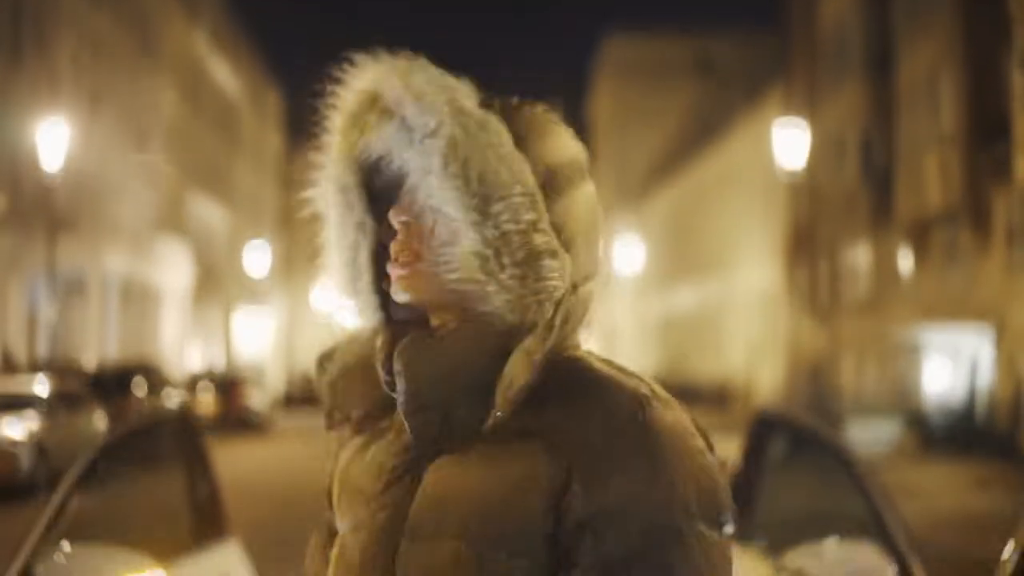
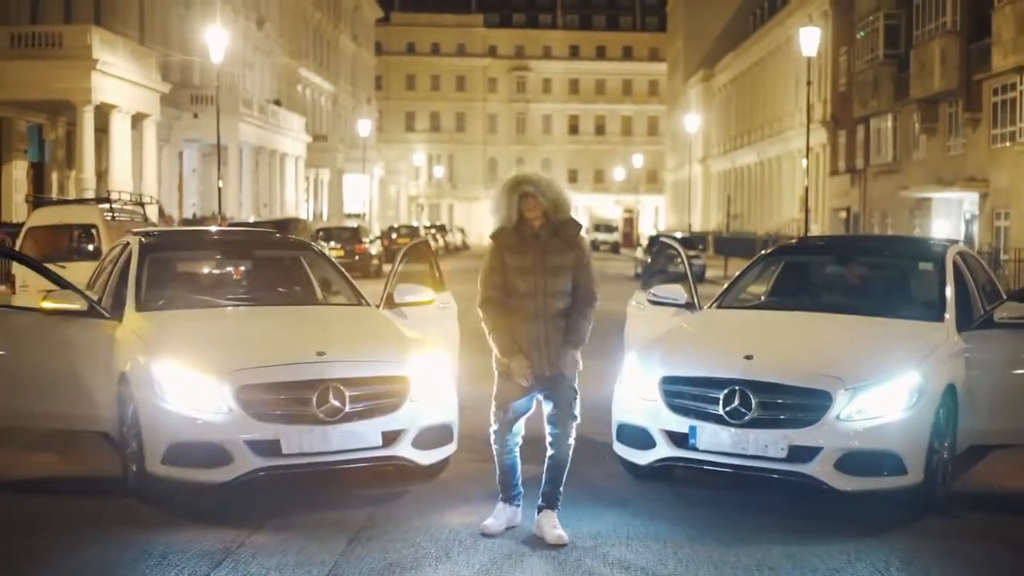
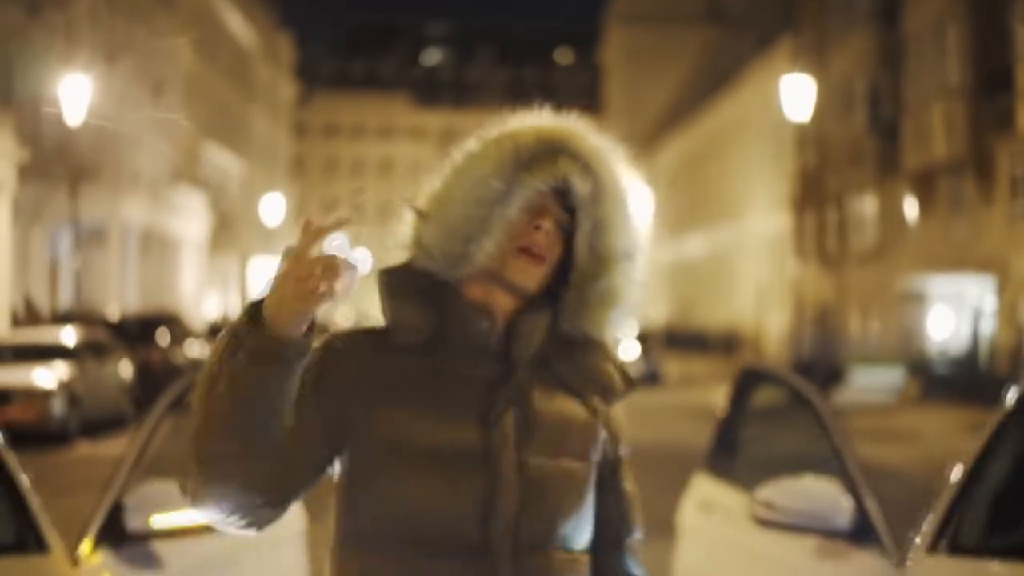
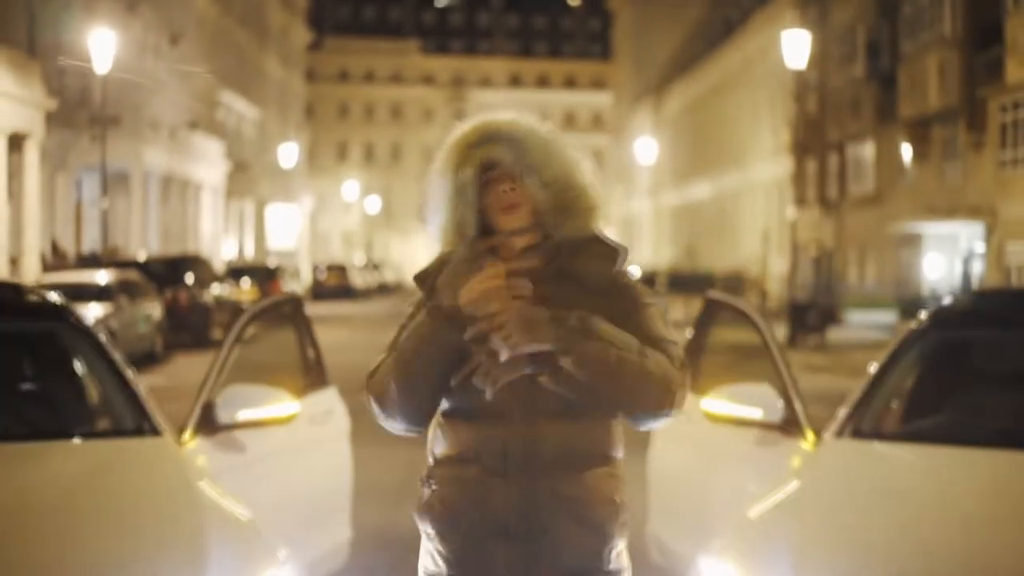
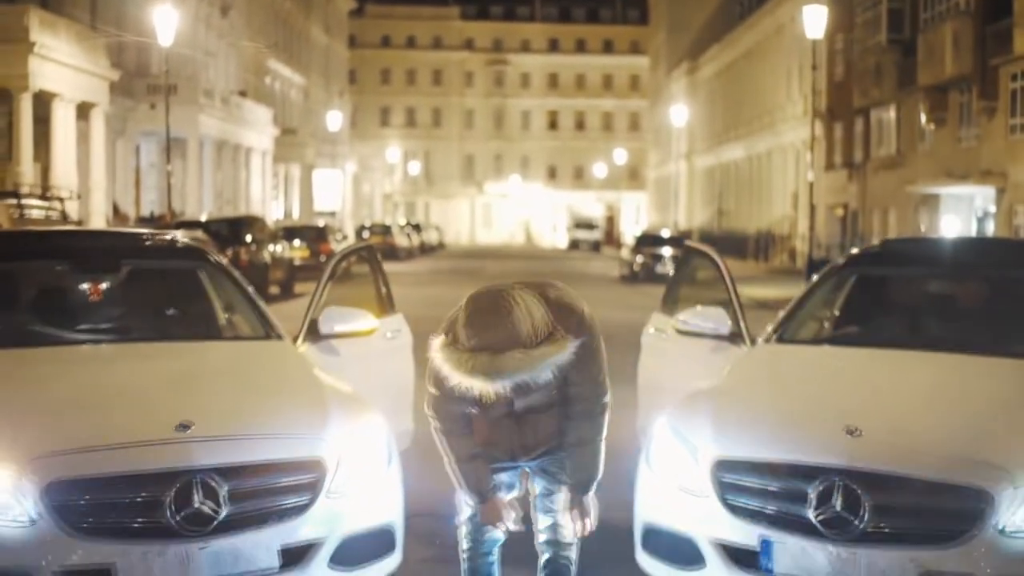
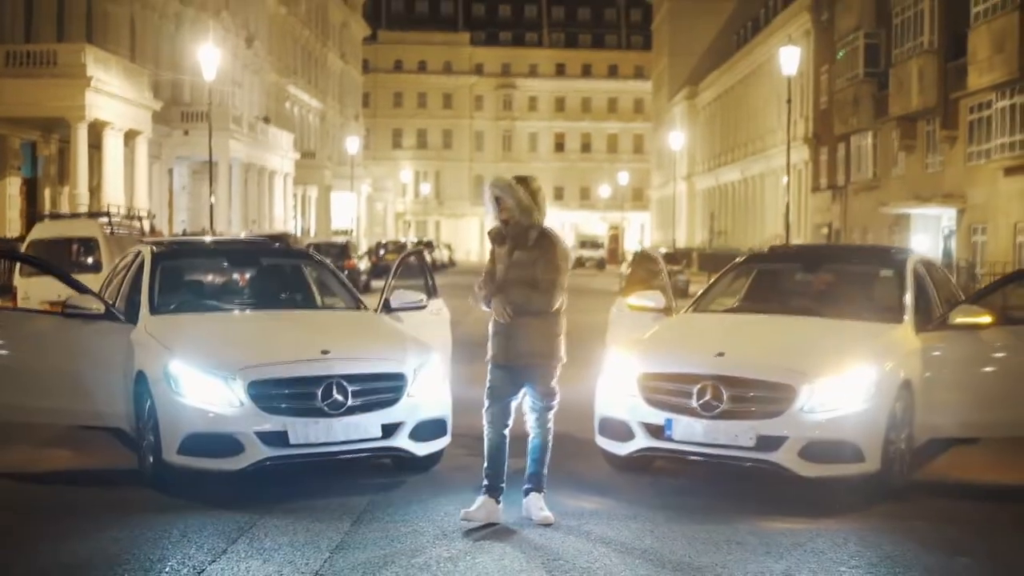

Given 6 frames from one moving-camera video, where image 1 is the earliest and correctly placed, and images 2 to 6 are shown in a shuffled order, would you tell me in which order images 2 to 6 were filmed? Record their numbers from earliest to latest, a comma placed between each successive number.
3, 4, 5, 2, 6
